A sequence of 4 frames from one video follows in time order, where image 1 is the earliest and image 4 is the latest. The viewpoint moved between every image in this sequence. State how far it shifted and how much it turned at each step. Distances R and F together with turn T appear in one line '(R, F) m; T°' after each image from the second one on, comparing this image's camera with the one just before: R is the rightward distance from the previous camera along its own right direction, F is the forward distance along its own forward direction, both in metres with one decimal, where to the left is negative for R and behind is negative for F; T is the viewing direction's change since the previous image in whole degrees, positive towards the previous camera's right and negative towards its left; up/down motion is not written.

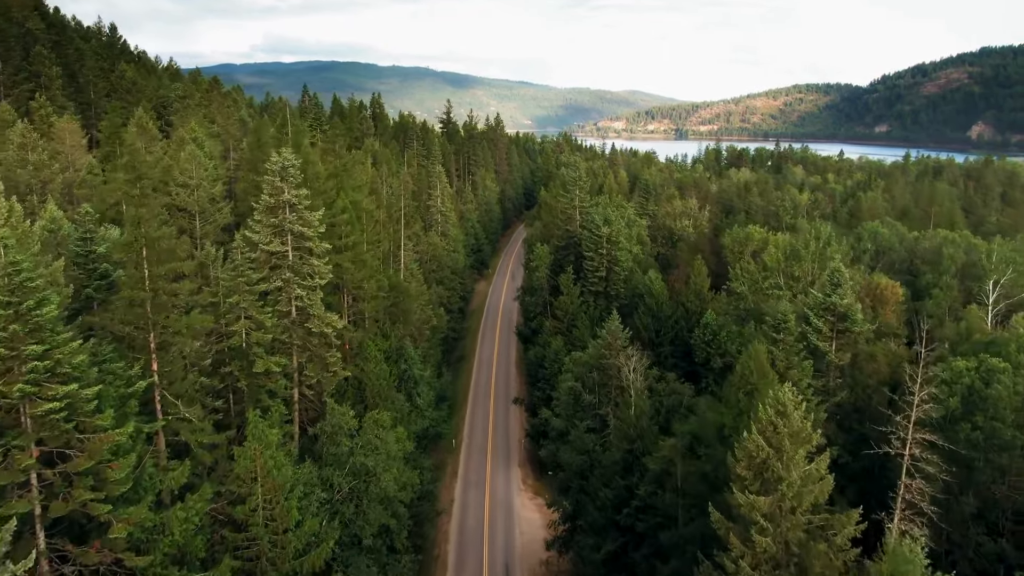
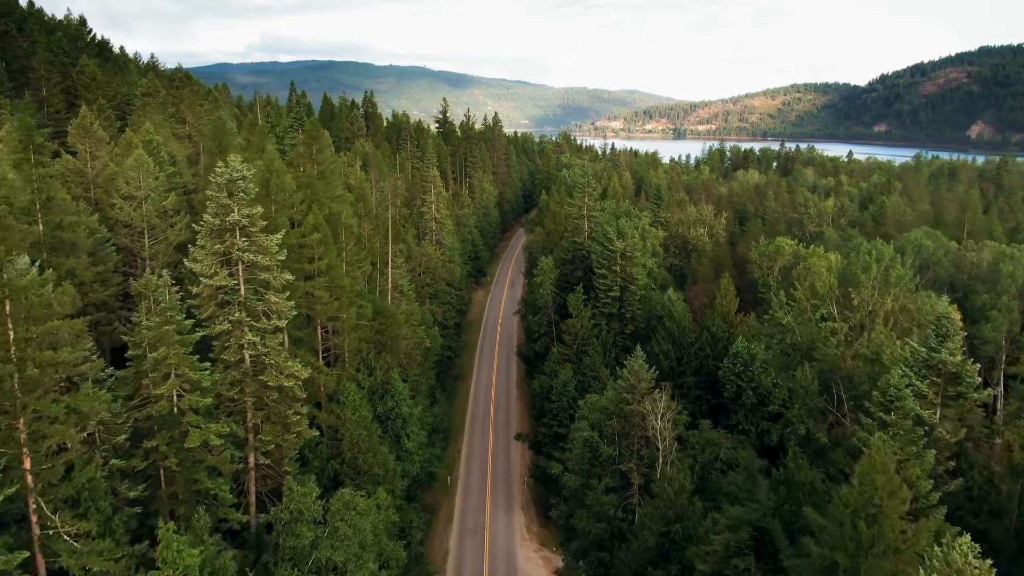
(-0.4, +6.9) m; 0°
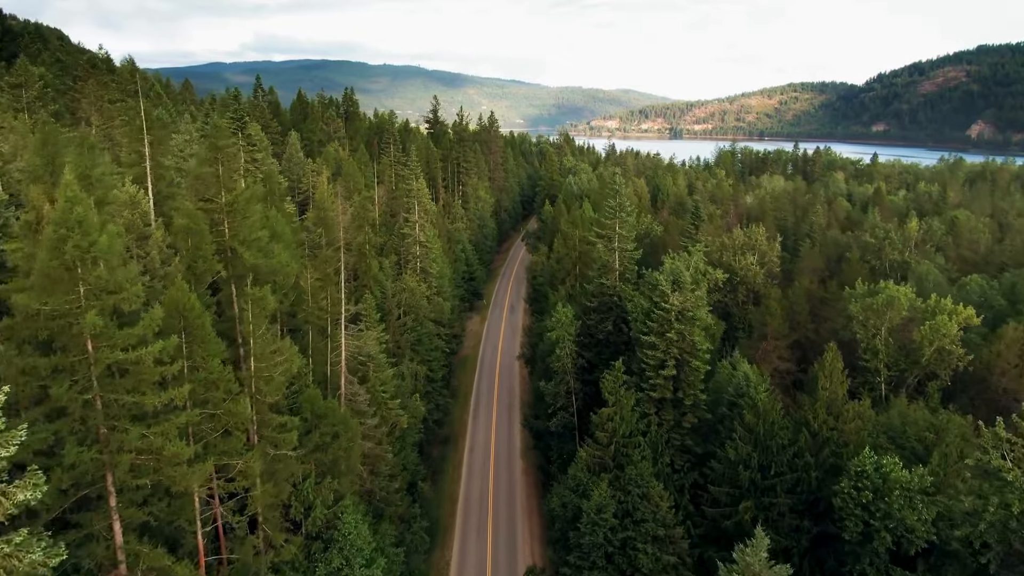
(-0.9, +16.3) m; 0°
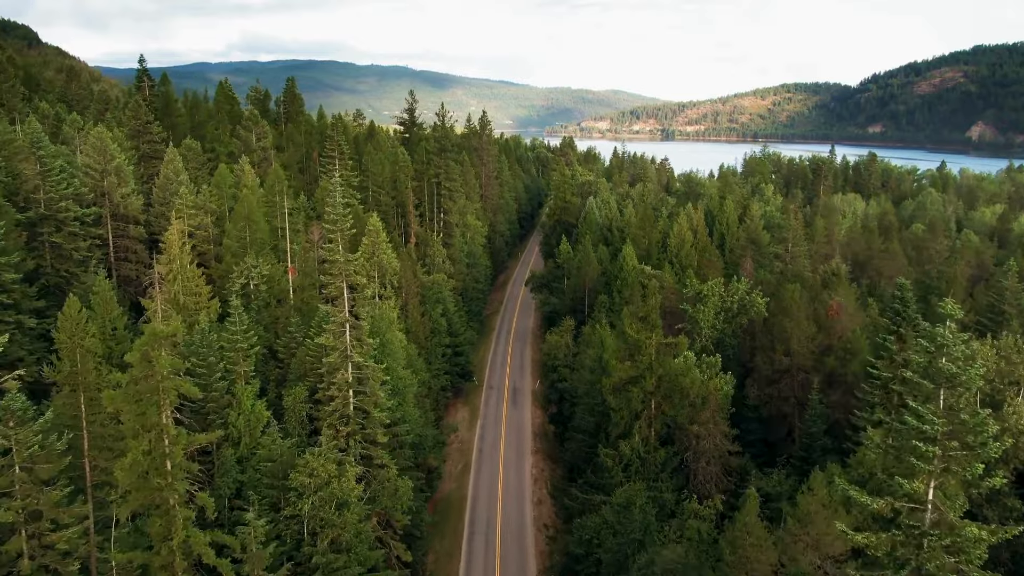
(-1.7, +33.8) m; +1°
